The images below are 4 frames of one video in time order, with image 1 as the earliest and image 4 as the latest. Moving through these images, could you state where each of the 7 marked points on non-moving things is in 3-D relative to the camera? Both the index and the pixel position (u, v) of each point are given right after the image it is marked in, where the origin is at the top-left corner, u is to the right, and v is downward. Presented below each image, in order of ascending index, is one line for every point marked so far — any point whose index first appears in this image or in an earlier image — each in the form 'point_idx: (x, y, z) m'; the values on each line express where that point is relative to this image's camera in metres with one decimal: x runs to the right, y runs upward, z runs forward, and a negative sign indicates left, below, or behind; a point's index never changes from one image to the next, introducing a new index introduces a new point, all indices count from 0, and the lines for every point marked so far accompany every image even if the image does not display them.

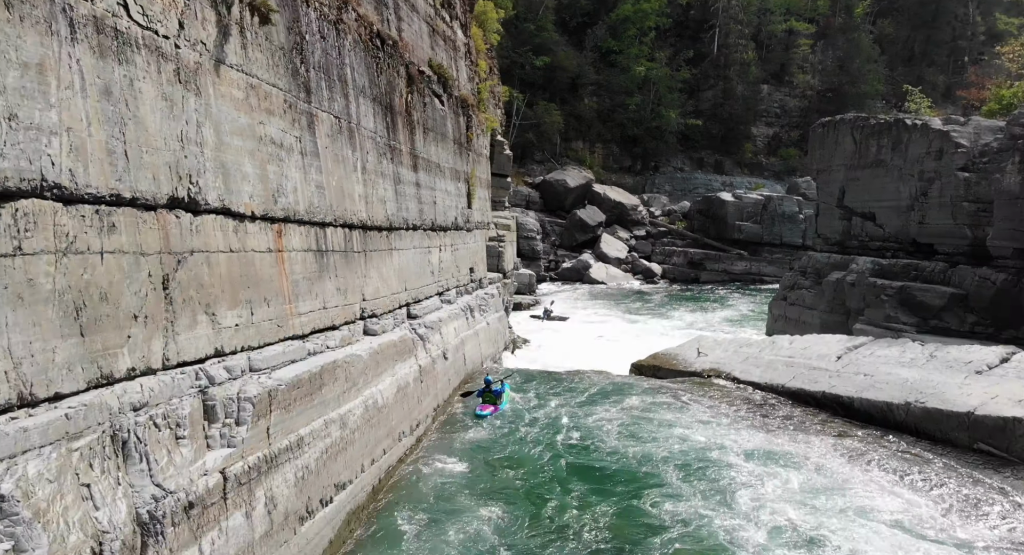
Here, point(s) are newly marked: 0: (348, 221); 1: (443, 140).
0: (-1.5, +0.5, +7.4) m
1: (-1.0, +2.0, +11.5) m
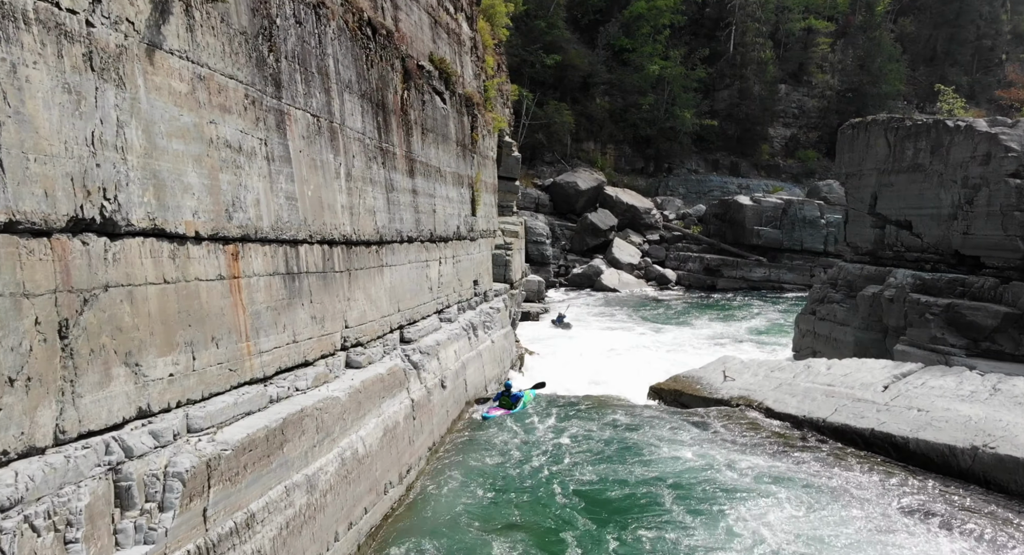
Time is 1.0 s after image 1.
0: (-1.5, +0.3, +6.3) m
1: (-0.9, +1.8, +10.5) m
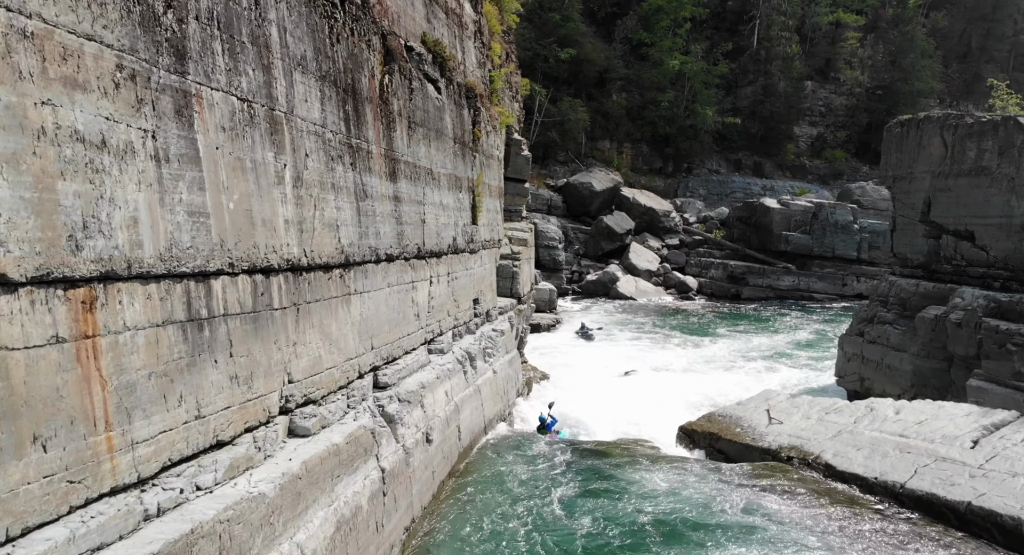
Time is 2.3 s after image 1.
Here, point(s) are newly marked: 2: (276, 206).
0: (-1.5, +0.1, +4.7) m
1: (-0.8, +1.5, +8.8) m
2: (-1.5, +0.4, +4.9) m
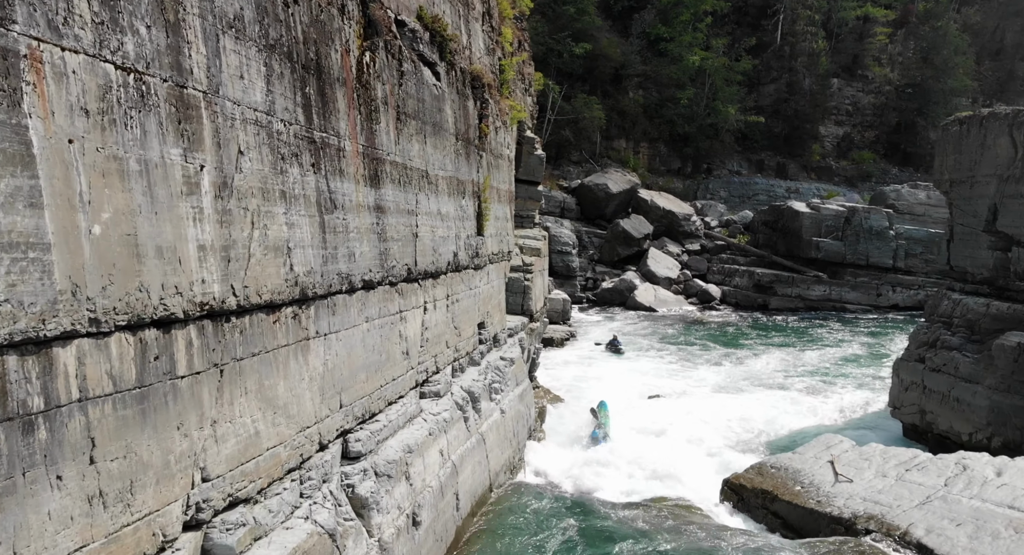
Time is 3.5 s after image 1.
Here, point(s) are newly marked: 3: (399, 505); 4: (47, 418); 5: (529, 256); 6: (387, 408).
0: (-1.4, -0.2, +3.1) m
1: (-0.7, +1.3, +7.3) m
2: (-1.4, +0.2, +3.4) m
3: (-0.7, -1.4, +5.1) m
4: (-1.5, -0.5, +2.6) m
5: (+0.3, +0.3, +12.1) m
6: (-0.9, -0.9, +5.6) m
